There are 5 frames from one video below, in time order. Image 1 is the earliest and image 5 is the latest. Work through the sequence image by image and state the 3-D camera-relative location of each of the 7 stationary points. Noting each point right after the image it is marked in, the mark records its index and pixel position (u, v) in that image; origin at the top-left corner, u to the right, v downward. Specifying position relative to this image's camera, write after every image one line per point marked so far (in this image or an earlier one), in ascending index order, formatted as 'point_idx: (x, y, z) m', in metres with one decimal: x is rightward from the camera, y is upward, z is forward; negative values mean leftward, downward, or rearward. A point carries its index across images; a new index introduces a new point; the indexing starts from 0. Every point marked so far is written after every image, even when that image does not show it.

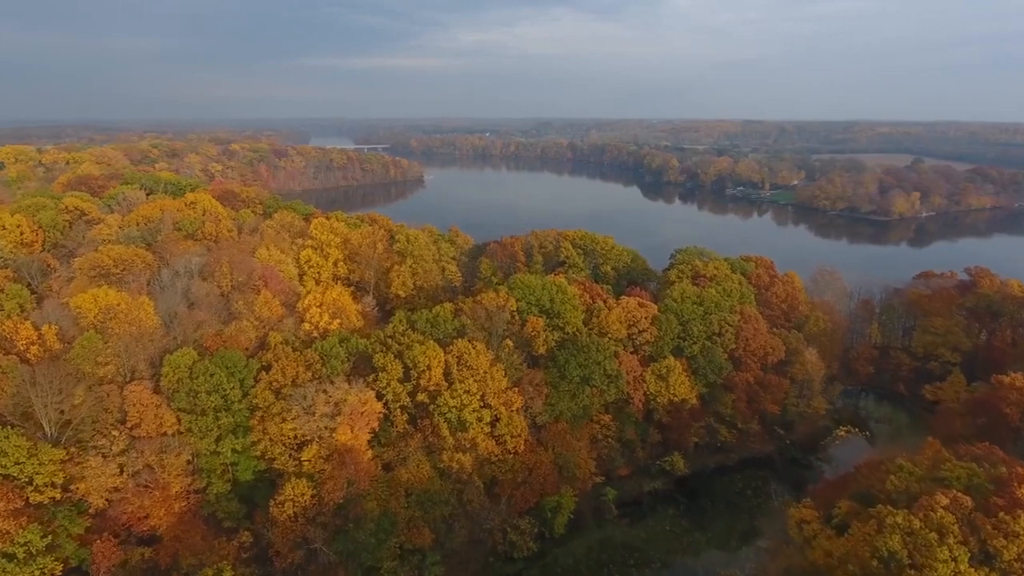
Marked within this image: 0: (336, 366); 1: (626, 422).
0: (-4.0, -1.8, +15.1) m
1: (+3.1, -3.7, +18.3) m
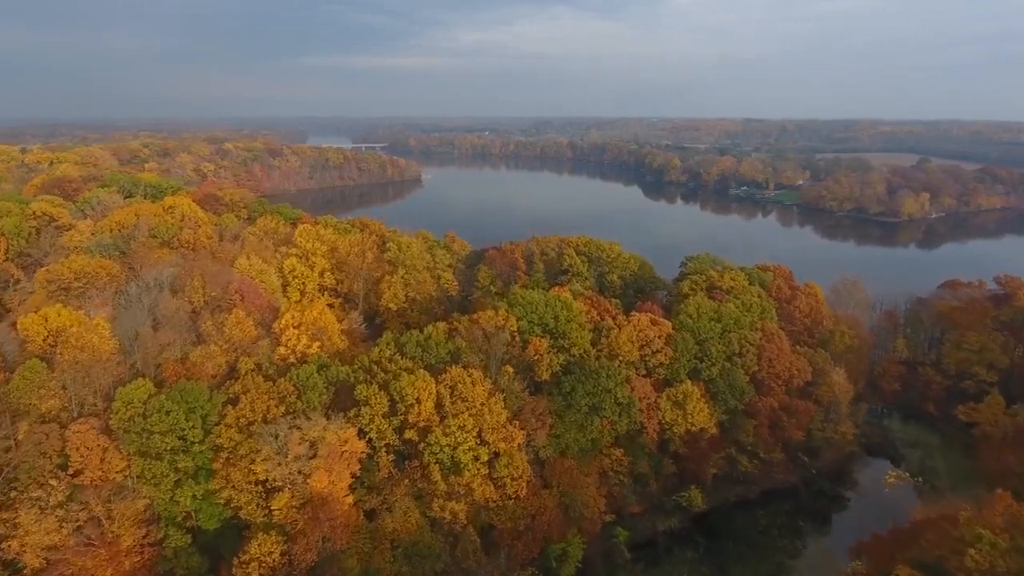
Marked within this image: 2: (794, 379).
0: (-4.0, -2.2, +13.4) m
1: (+3.1, -4.1, +16.5) m
2: (+7.7, -2.5, +18.3) m
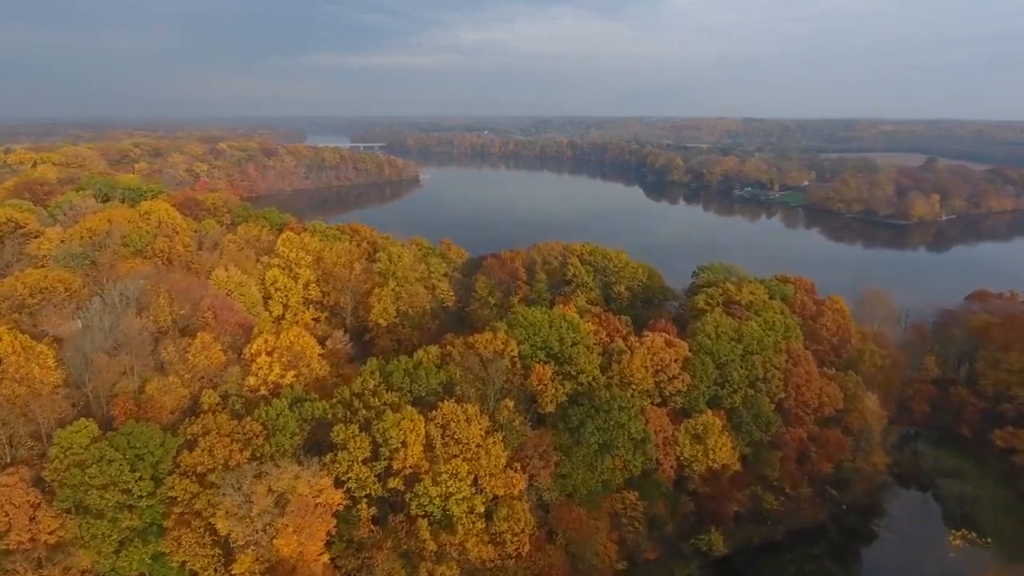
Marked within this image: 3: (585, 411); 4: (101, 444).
0: (-4.0, -2.7, +11.6) m
1: (+3.1, -4.6, +14.8) m
2: (+7.7, -3.0, +16.5) m
3: (+1.5, -2.6, +13.9) m
4: (-6.6, -2.5, +10.8) m
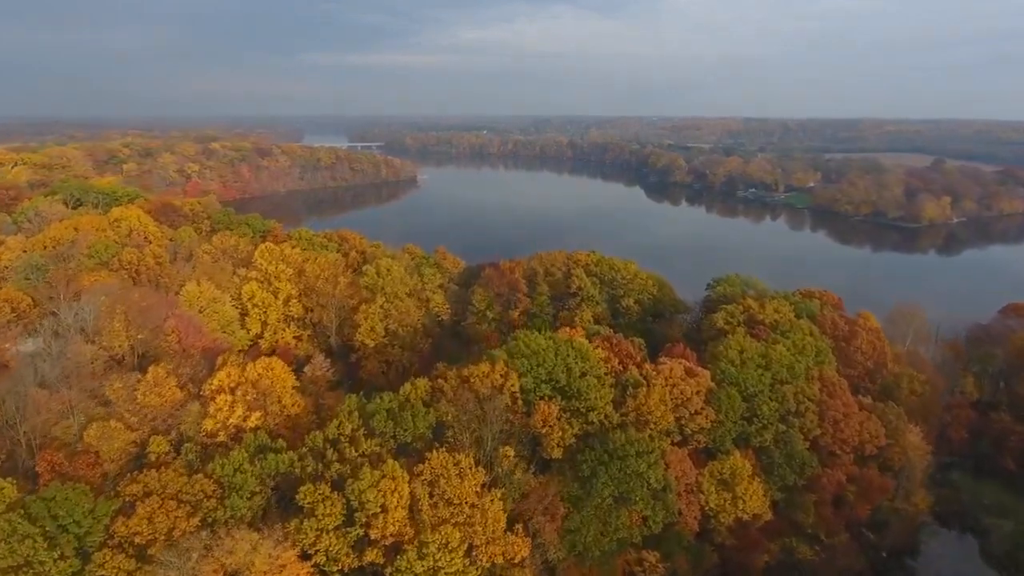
0: (-4.0, -3.2, +9.7) m
1: (+3.1, -5.0, +12.9) m
2: (+7.8, -3.5, +14.7) m
3: (+1.5, -3.0, +12.1) m
4: (-6.6, -3.0, +8.9) m
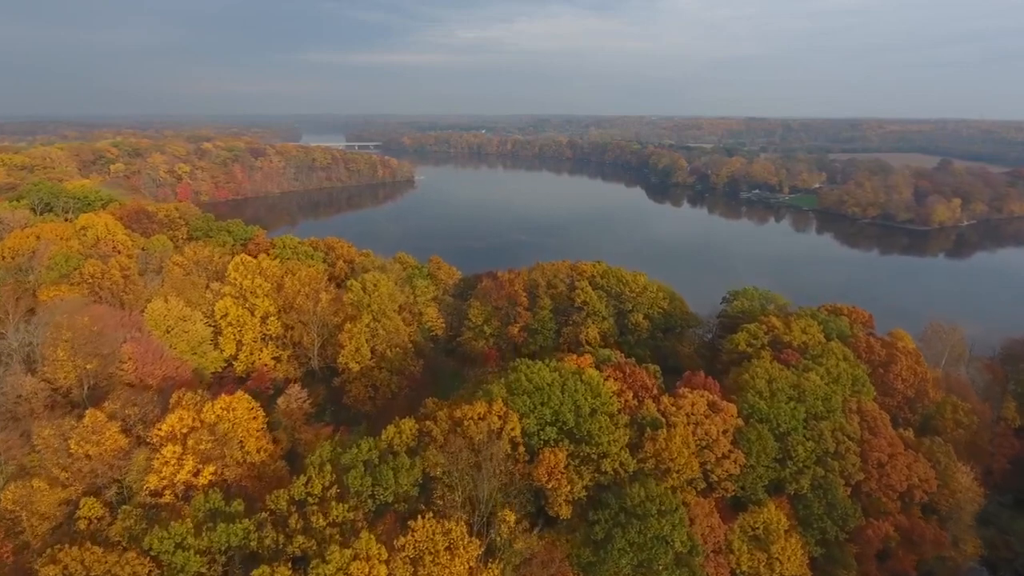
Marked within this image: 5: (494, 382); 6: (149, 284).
0: (-4.0, -3.6, +8.0) m
1: (+3.1, -5.5, +11.2) m
2: (+7.8, -3.9, +12.9) m
3: (+1.5, -3.5, +10.3) m
4: (-6.6, -3.4, +7.1) m
5: (-0.3, -1.7, +12.3) m
6: (-10.2, +0.2, +18.6) m
